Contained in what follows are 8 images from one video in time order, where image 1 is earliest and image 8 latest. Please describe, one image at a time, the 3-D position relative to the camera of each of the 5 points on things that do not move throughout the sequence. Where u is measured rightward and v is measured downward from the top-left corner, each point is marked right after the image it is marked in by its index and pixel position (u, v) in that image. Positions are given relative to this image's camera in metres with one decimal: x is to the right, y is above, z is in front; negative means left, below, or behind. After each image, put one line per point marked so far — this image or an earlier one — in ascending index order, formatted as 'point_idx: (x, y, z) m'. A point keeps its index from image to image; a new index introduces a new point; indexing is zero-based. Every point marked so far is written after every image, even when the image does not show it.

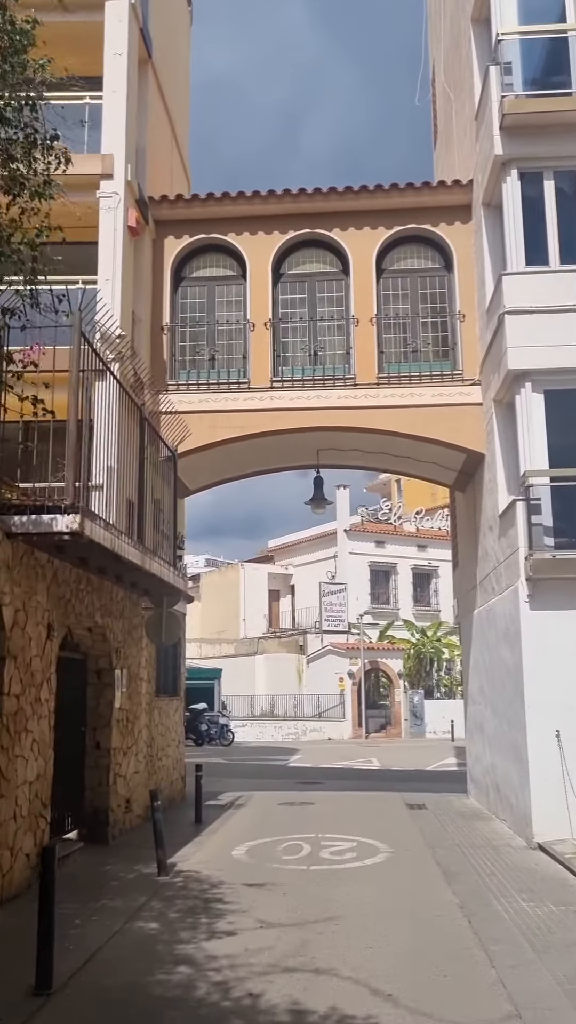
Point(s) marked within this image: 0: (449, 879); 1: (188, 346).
0: (+1.6, -3.6, +9.0) m
1: (-1.6, +2.7, +14.6) m
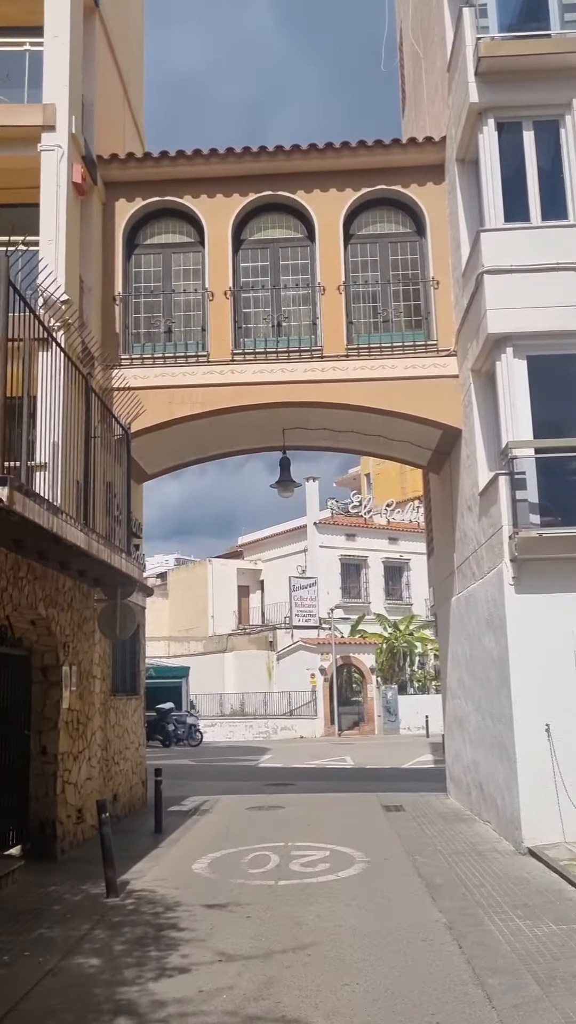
0: (+1.3, -3.4, +8.1) m
1: (-2.2, +2.9, +13.6) m
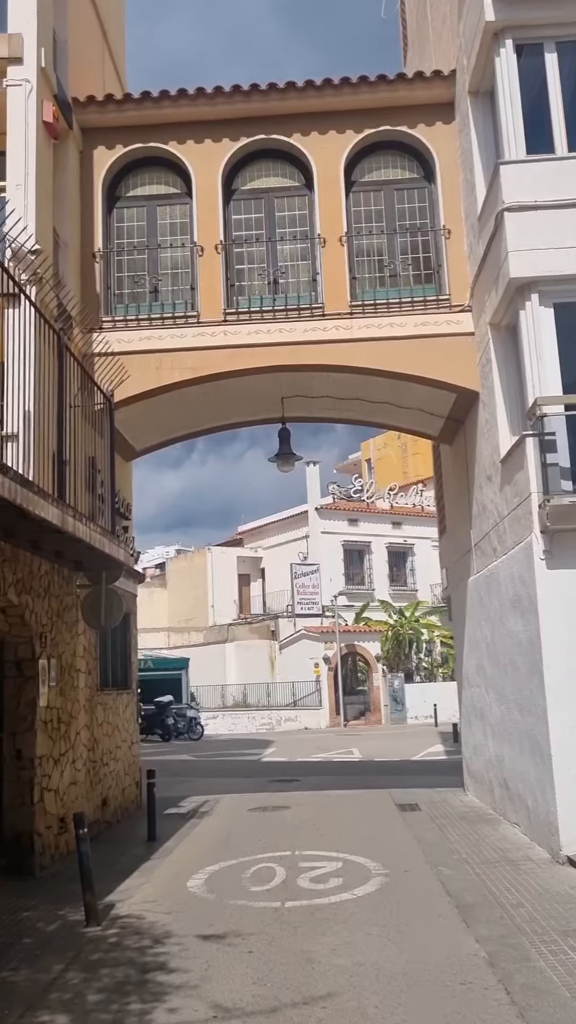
0: (+1.4, -3.1, +7.0) m
1: (-2.2, +3.2, +12.4) m
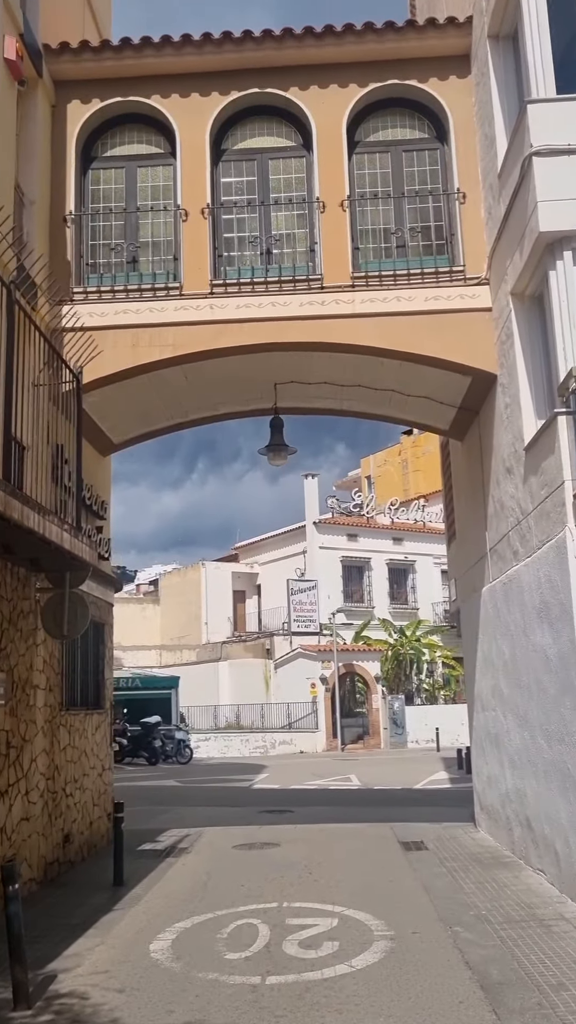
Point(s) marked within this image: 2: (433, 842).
0: (+1.2, -2.9, +5.5) m
1: (-2.3, +3.2, +11.1) m
2: (+1.8, -4.2, +11.6) m
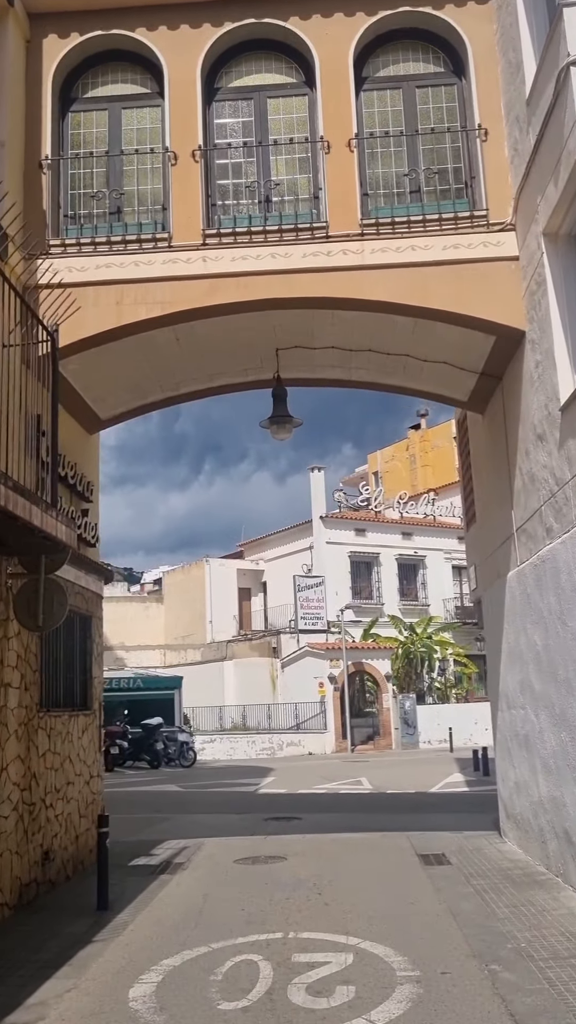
0: (+1.3, -2.7, +4.4) m
1: (-2.3, +3.5, +10.0) m
2: (+1.9, -3.9, +10.4) m
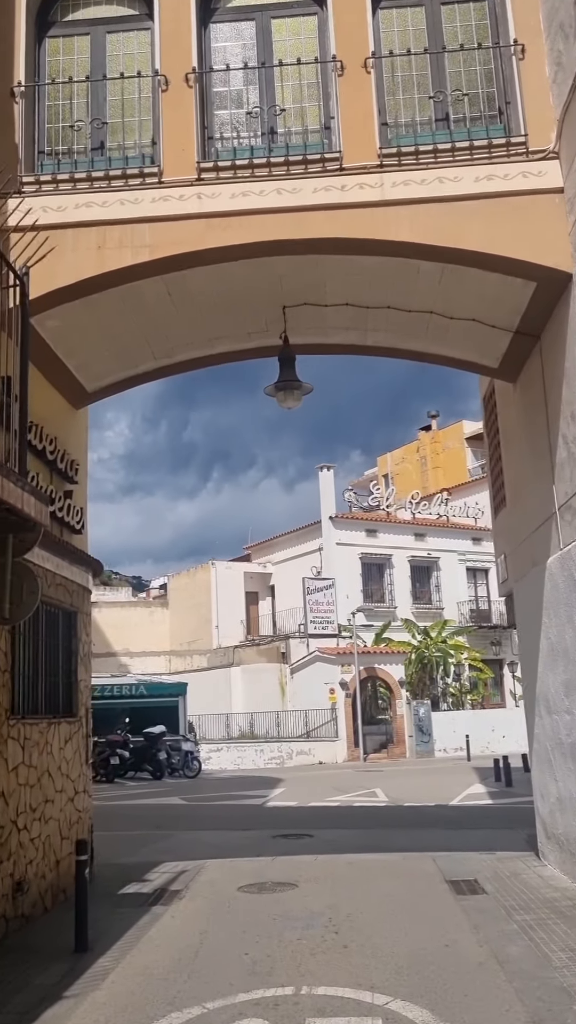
0: (+1.3, -2.4, +3.1) m
1: (-2.2, +3.7, +8.7) m
2: (+2.0, -3.7, +9.1) m
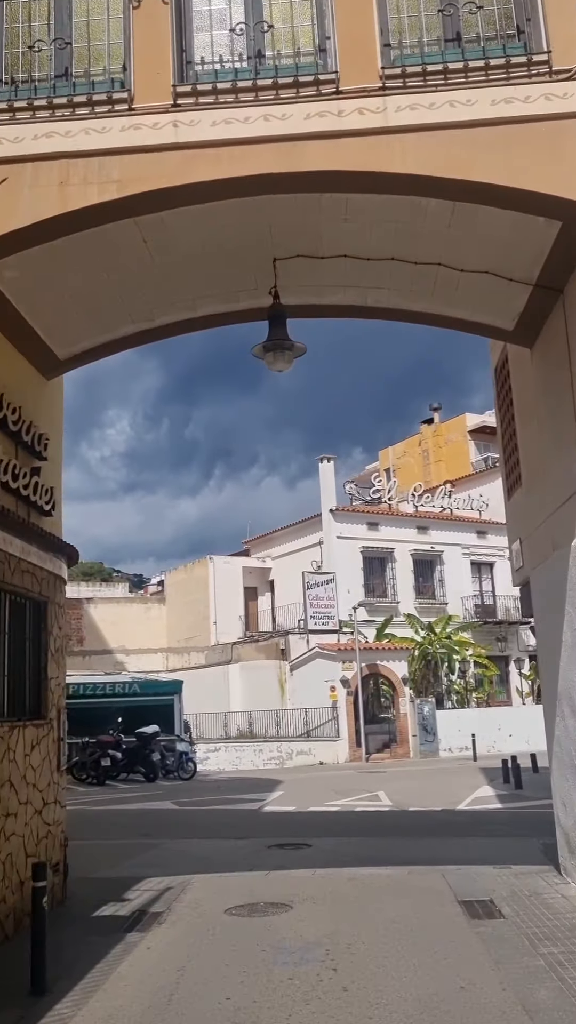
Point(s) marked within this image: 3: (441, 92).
0: (+1.2, -2.2, +2.1) m
1: (-2.3, +3.9, +7.7) m
2: (+2.0, -3.5, +8.1) m
3: (+1.2, +3.3, +7.1) m
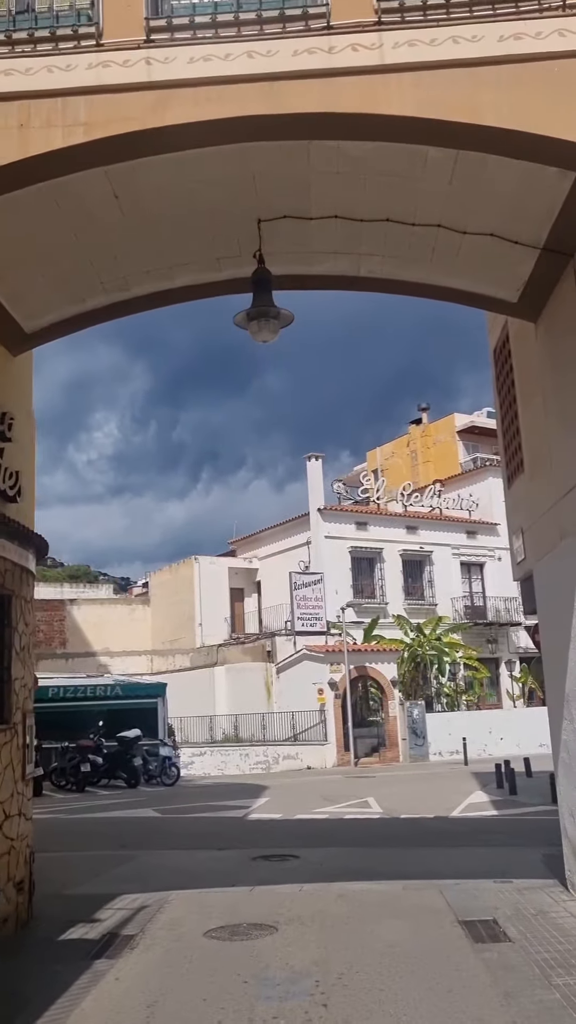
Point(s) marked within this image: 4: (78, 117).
0: (+1.2, -2.0, +1.4) m
1: (-2.4, +4.0, +7.0) m
2: (+1.8, -3.4, +7.4) m
3: (+1.1, +3.4, +6.4) m
4: (-1.5, +2.8, +6.4) m
